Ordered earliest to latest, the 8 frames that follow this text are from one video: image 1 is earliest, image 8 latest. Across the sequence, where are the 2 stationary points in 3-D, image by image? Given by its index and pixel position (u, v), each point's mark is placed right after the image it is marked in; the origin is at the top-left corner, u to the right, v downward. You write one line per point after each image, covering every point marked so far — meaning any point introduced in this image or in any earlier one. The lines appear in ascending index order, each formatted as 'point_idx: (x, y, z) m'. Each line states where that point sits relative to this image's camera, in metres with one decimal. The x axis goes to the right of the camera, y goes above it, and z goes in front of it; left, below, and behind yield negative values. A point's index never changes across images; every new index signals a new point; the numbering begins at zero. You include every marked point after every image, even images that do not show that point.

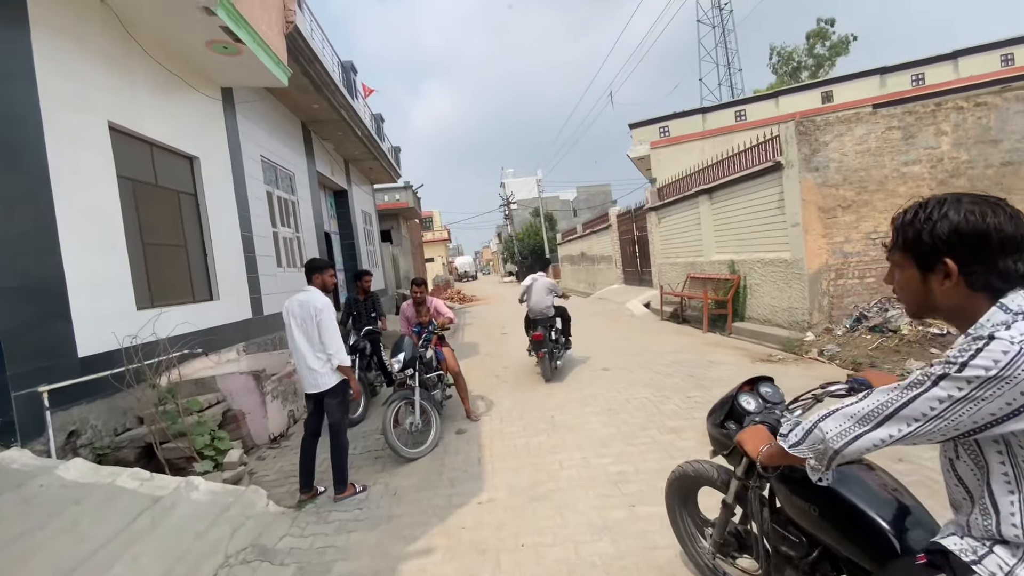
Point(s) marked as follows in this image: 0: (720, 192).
0: (+4.2, +2.0, +9.6) m
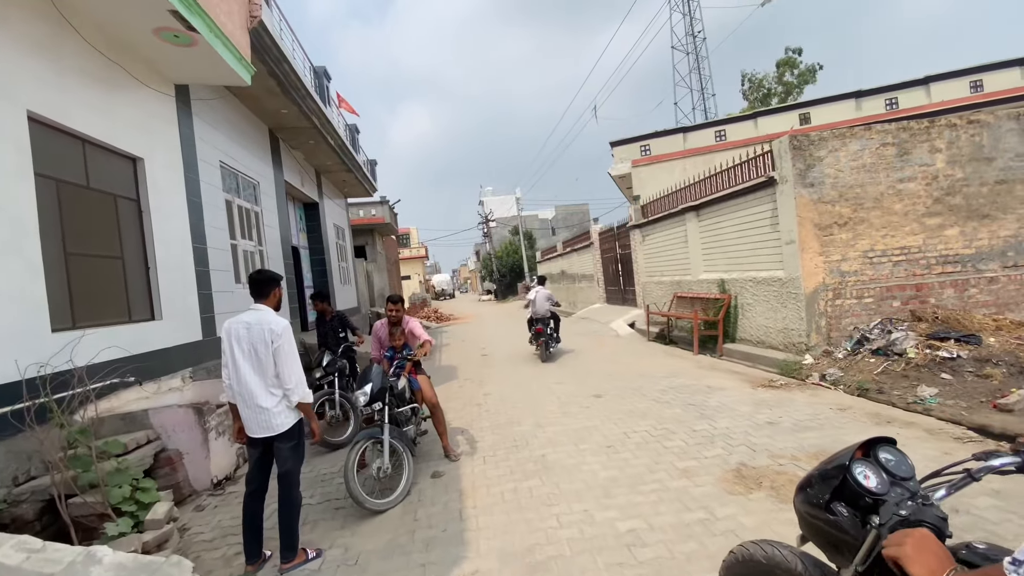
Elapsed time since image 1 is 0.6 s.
0: (+3.8, +1.6, +9.3) m
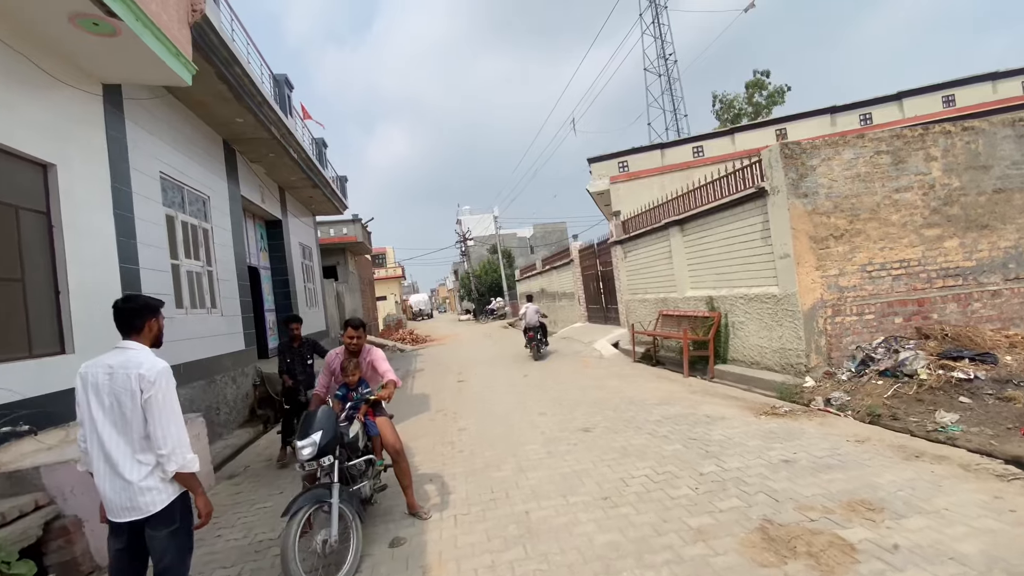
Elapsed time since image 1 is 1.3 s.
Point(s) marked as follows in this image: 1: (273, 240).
0: (+3.4, +1.2, +8.9) m
1: (-5.9, +1.2, +11.7) m
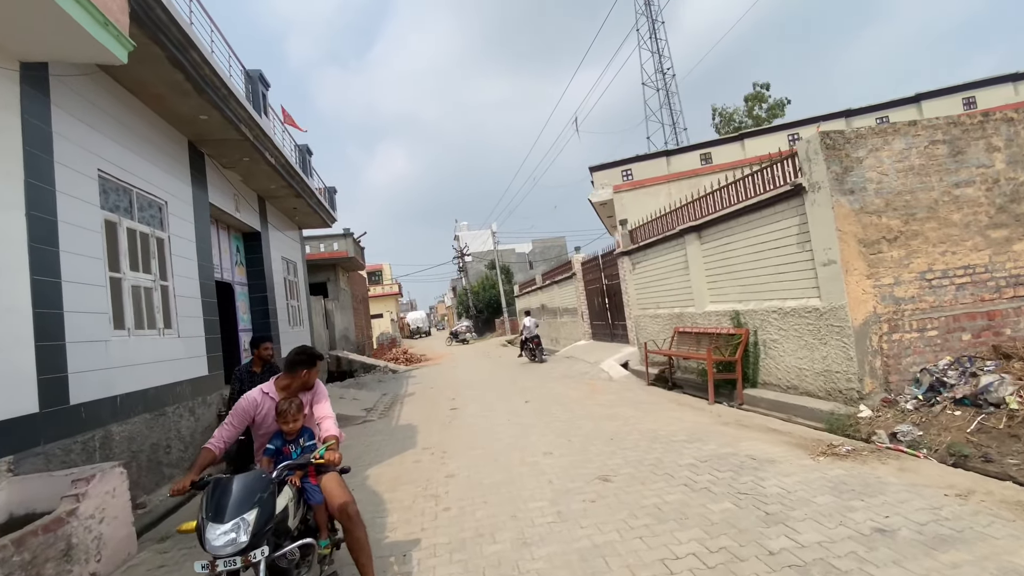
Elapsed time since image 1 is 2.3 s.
0: (+3.4, +1.0, +8.0) m
1: (-5.9, +0.8, +10.8) m
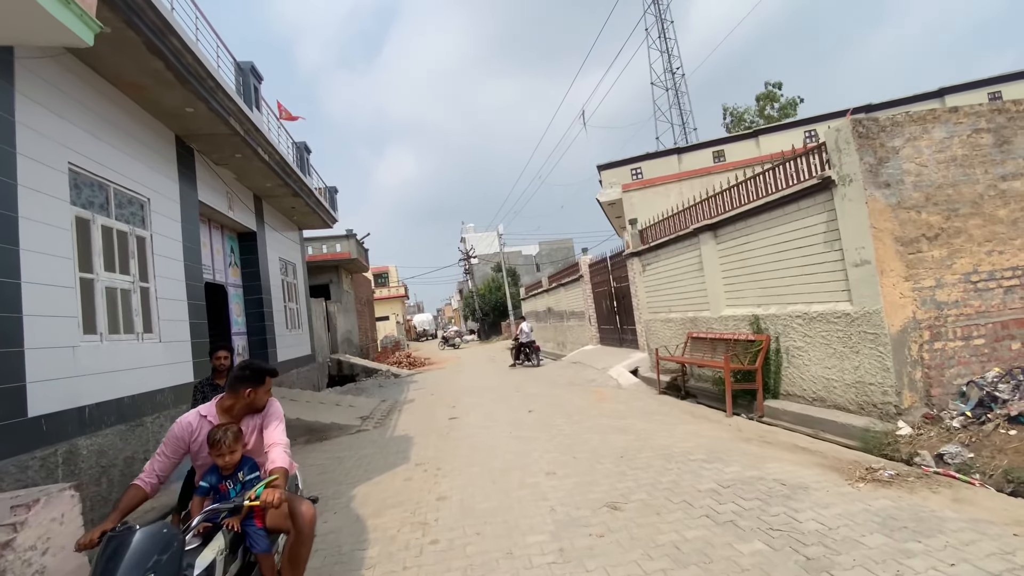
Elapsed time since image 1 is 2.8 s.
0: (+3.4, +1.0, +7.5) m
1: (-5.9, +0.7, +10.4) m
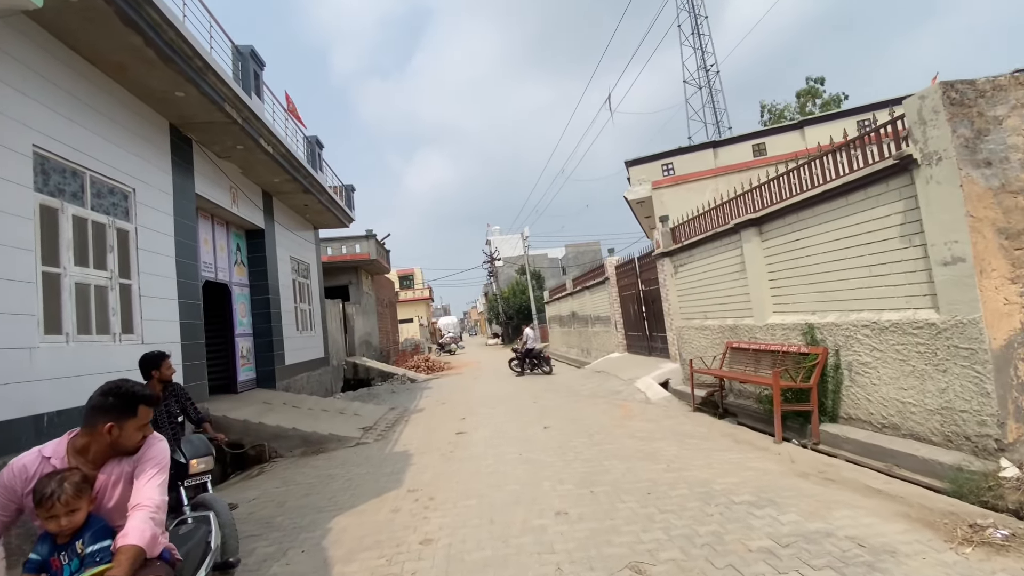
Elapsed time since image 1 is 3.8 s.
0: (+3.6, +0.9, +6.5) m
1: (-5.5, +0.8, +10.0) m
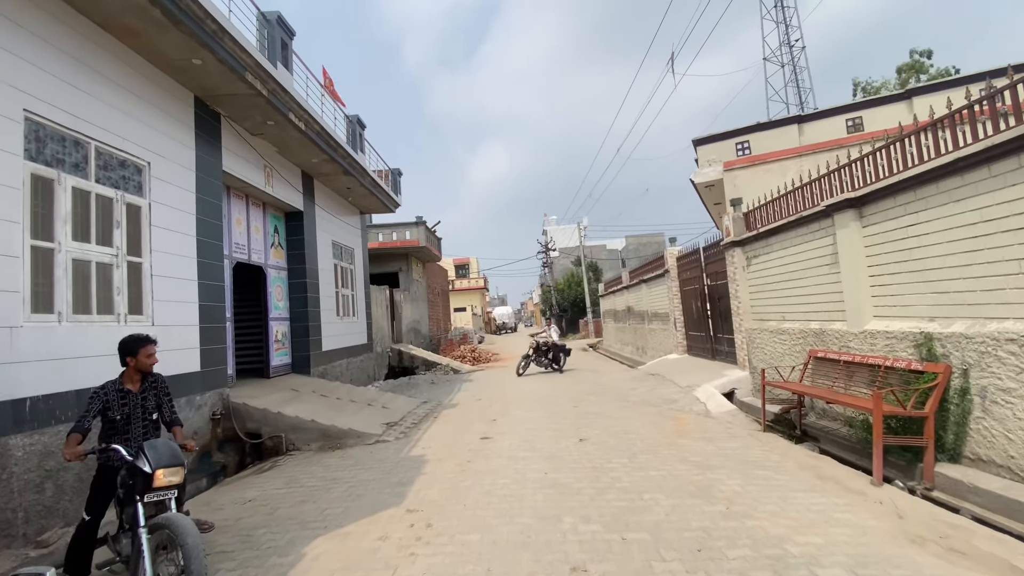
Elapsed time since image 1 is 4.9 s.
0: (+4.0, +0.9, +5.2) m
1: (-4.5, +1.1, +9.7) m
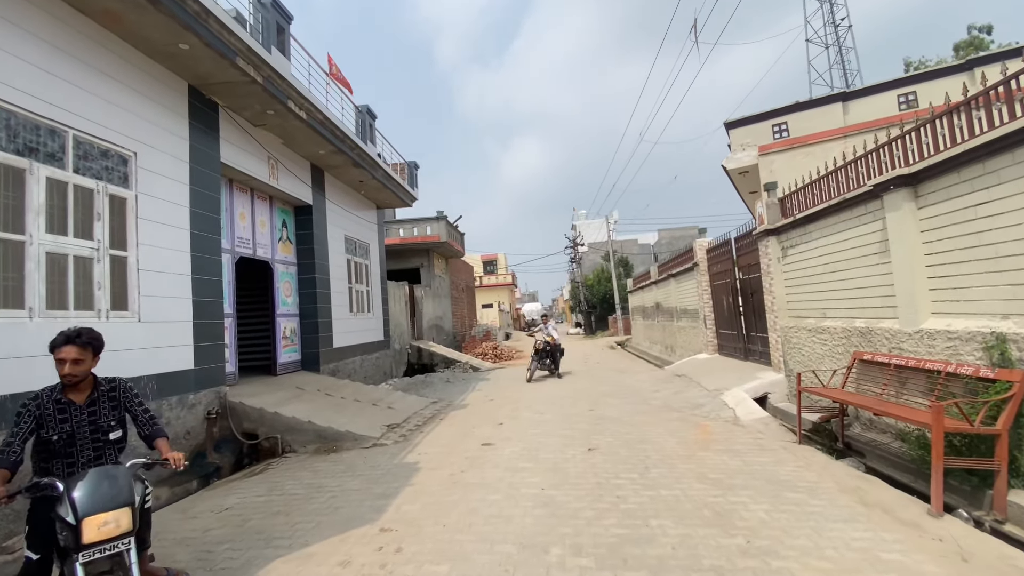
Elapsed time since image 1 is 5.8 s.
0: (+4.0, +1.0, +4.4) m
1: (-4.2, +1.2, +9.5) m
